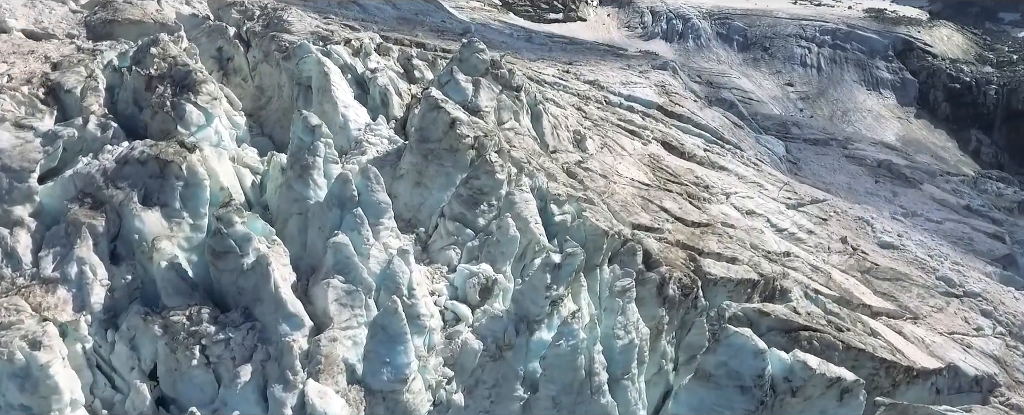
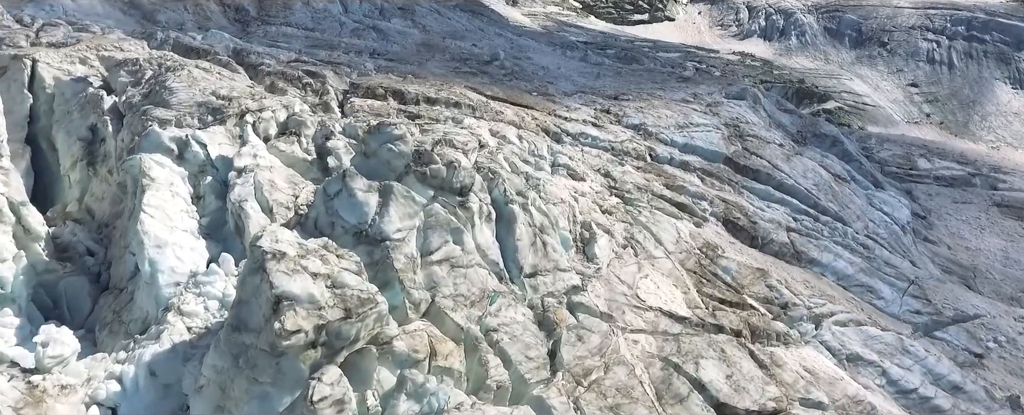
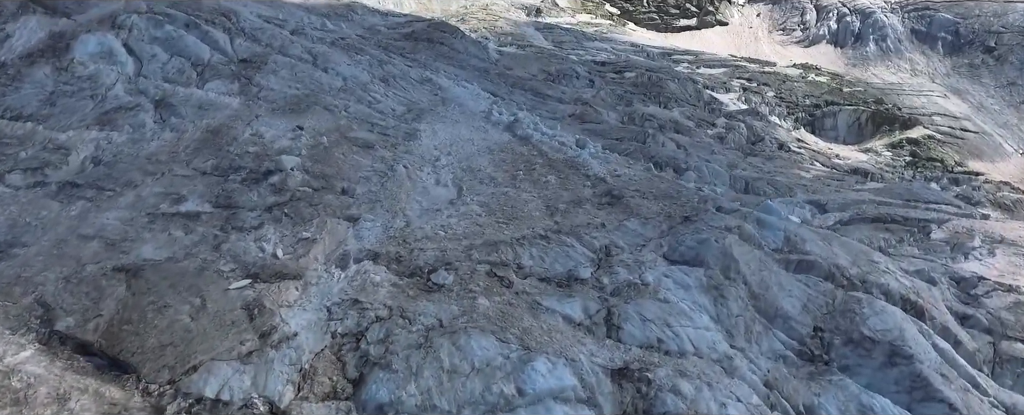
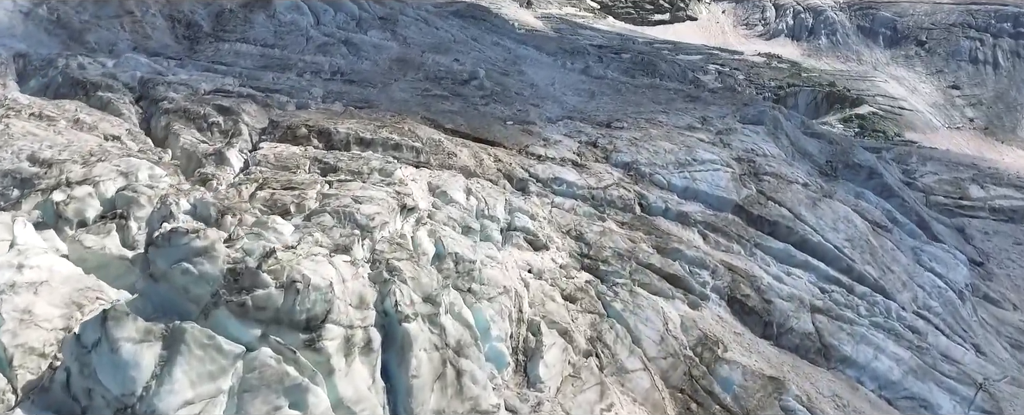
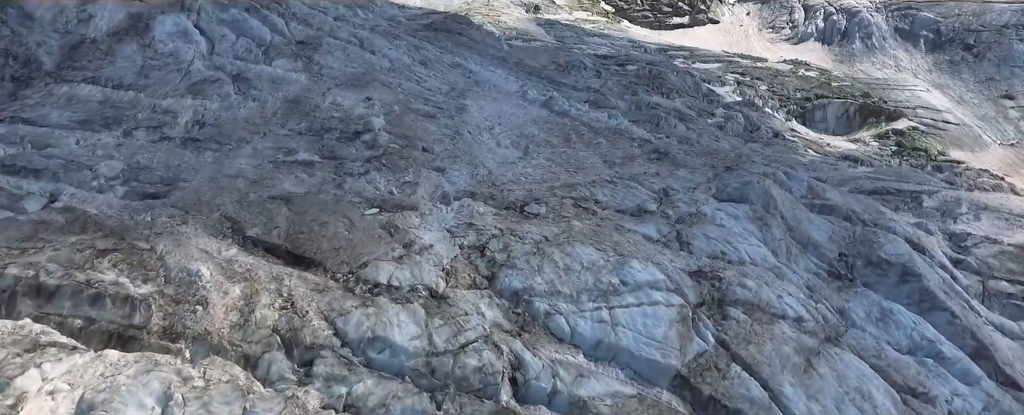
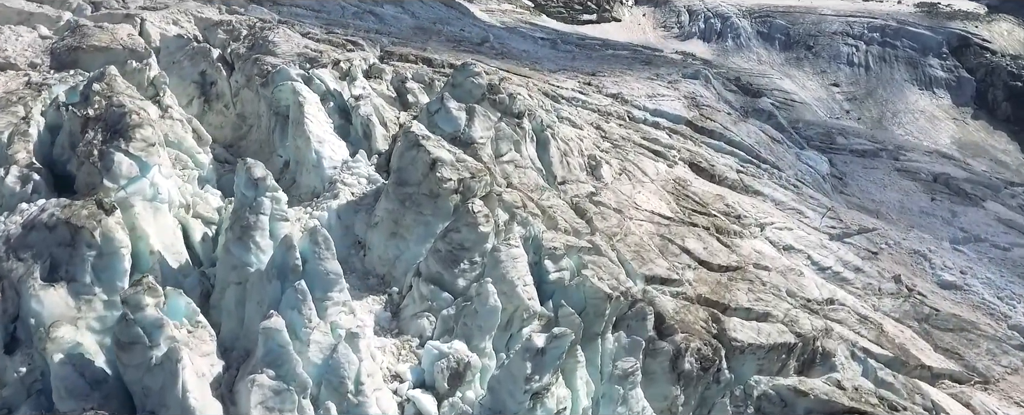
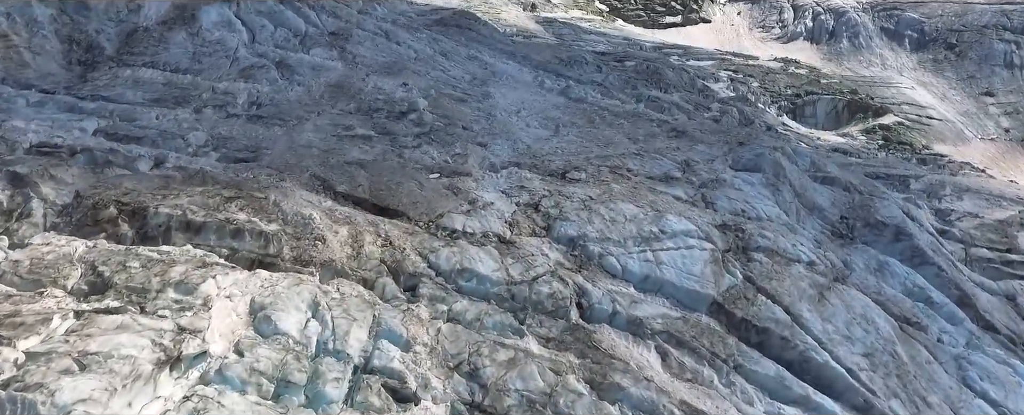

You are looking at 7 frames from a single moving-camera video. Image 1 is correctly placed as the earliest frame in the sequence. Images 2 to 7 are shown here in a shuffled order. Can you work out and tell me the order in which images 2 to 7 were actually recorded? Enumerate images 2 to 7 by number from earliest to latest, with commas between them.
6, 2, 4, 7, 5, 3
